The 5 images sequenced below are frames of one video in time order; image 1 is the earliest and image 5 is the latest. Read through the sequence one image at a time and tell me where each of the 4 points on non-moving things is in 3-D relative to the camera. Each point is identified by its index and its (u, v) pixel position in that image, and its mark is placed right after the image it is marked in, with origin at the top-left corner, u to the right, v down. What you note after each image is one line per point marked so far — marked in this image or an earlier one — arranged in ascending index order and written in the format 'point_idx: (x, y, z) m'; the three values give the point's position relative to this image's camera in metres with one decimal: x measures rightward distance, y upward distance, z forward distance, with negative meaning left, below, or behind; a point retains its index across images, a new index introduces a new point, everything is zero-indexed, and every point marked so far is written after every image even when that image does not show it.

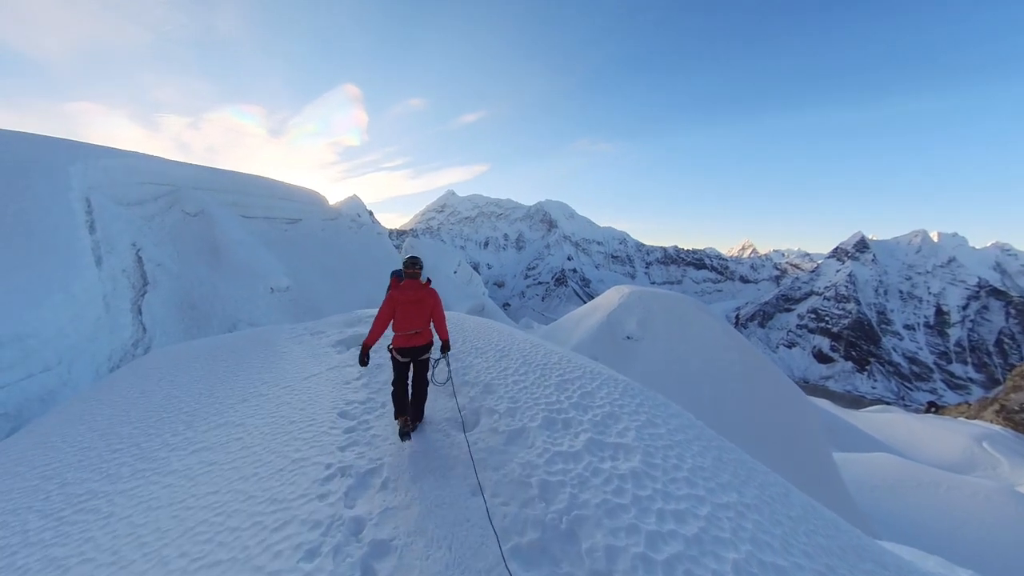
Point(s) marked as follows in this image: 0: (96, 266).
0: (-16.9, +0.8, +18.7) m
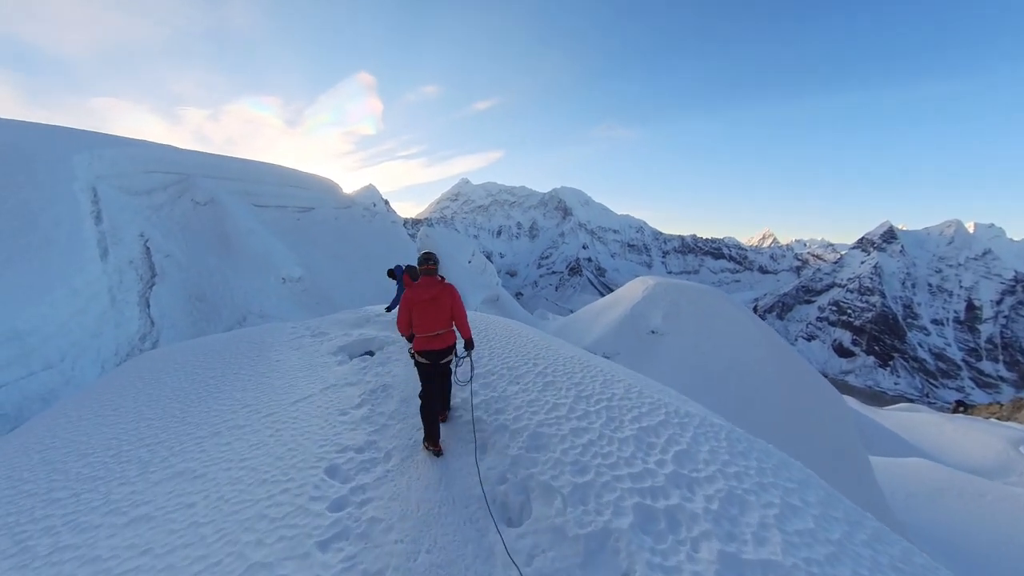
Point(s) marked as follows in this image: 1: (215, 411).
0: (-16.0, +1.1, +17.6) m
1: (-4.2, -1.8, +6.1) m
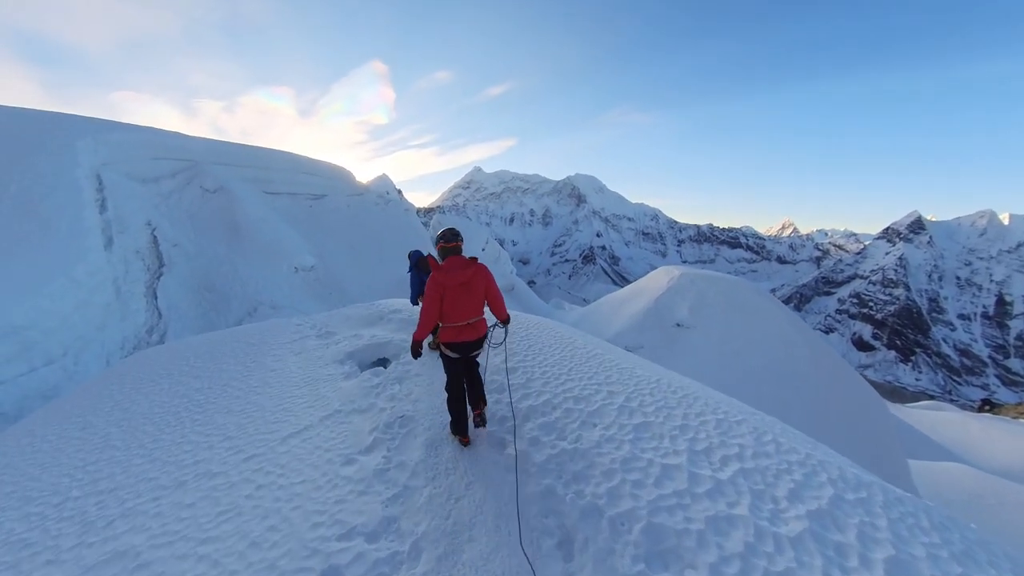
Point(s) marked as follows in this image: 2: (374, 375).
0: (-15.2, +1.5, +16.6) m
1: (-3.6, -1.7, +4.9) m
2: (-1.7, -1.1, +5.5) m
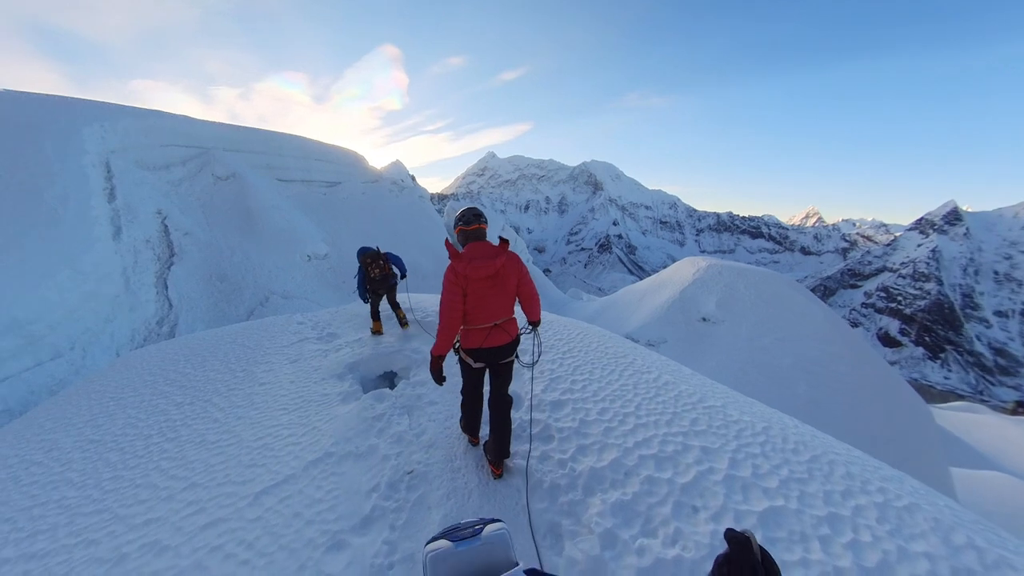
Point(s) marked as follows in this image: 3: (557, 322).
0: (-14.4, +1.8, +15.8) m
1: (-3.2, -1.8, +3.9) m
2: (-1.3, -1.1, +4.5) m
3: (+0.7, -0.5, +6.9) m
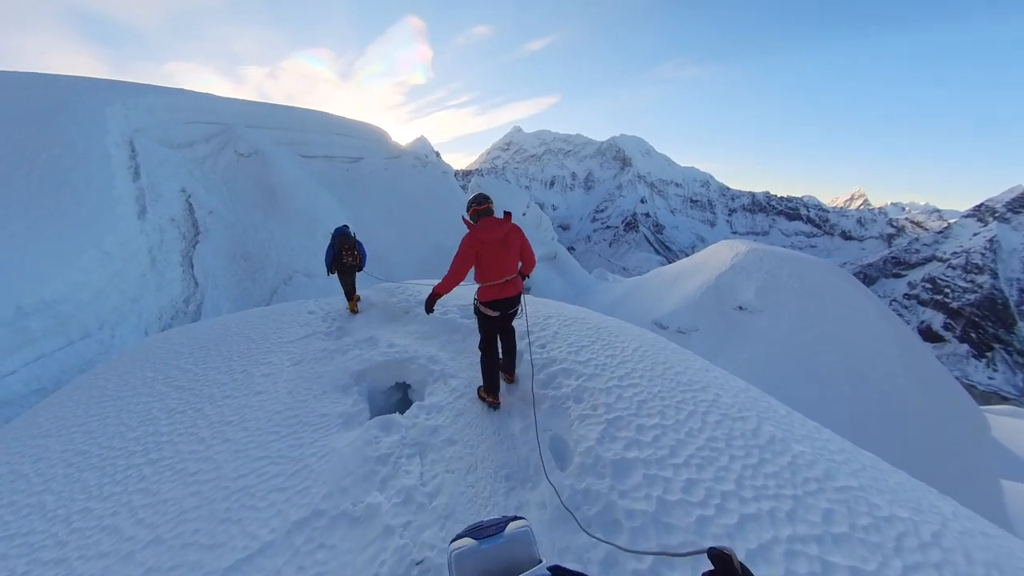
0: (-13.5, +2.6, +15.5) m
1: (-2.9, -1.8, +3.2) m
2: (-1.1, -1.2, +3.7) m
3: (+1.1, -0.5, +6.0) m
